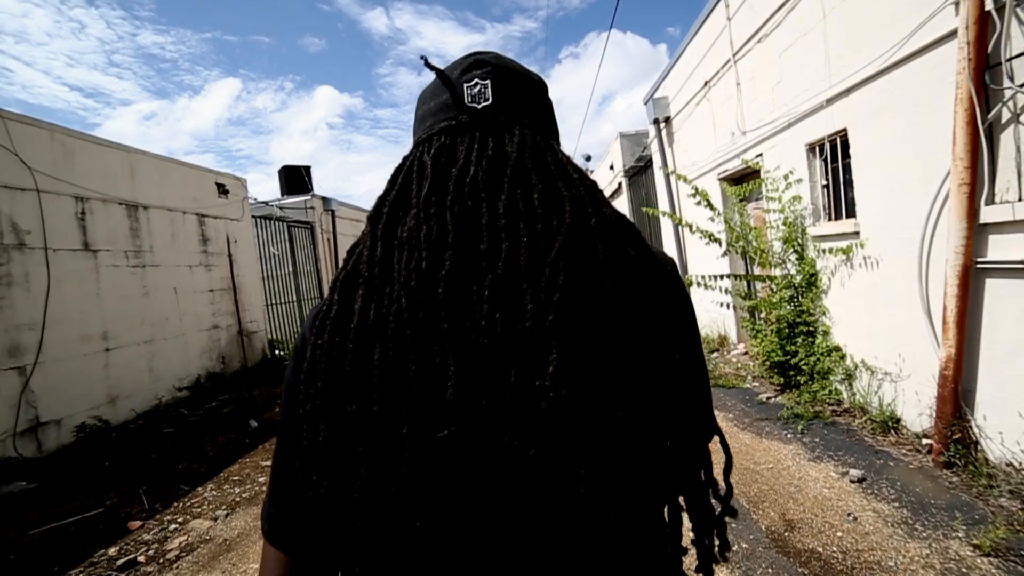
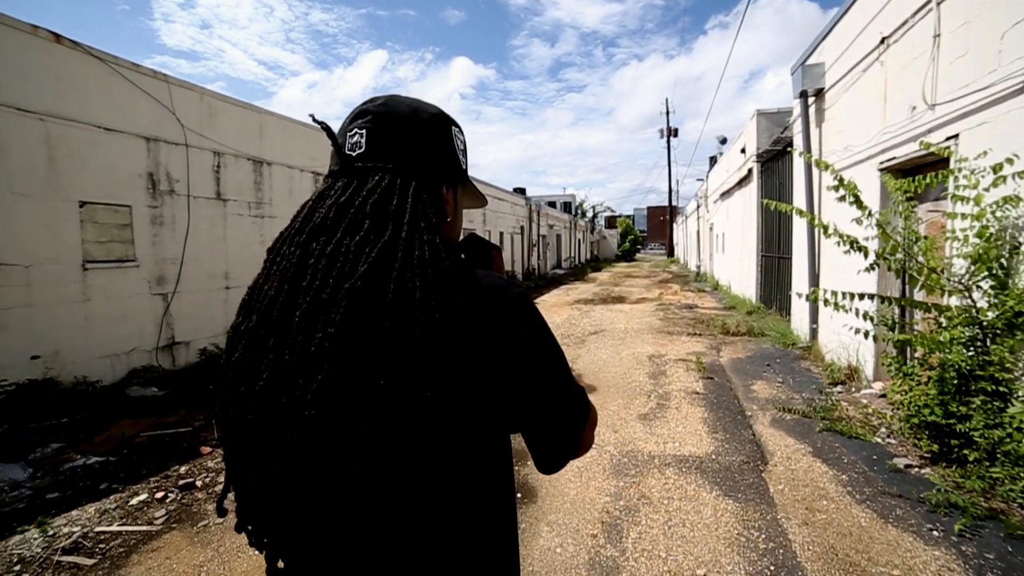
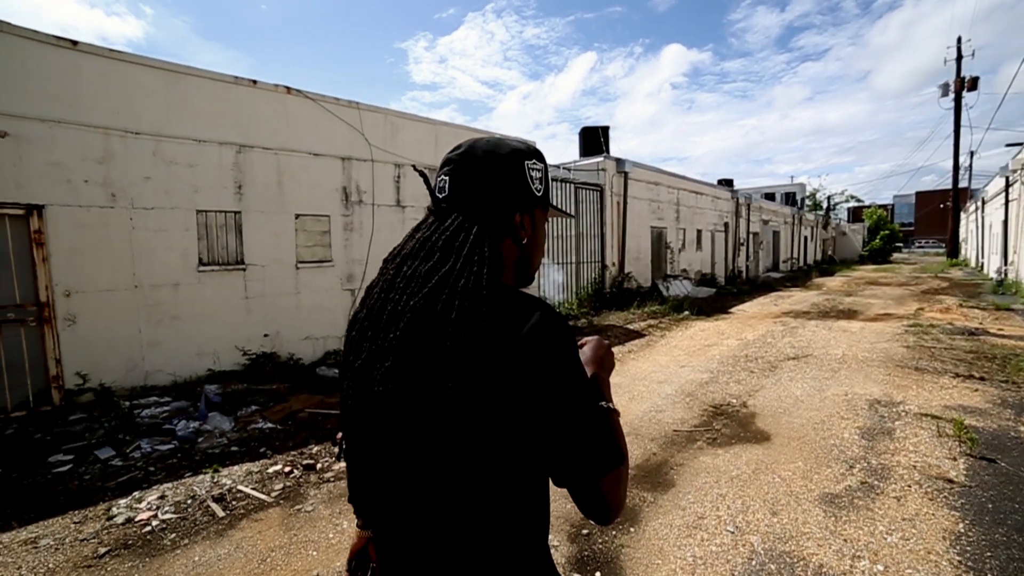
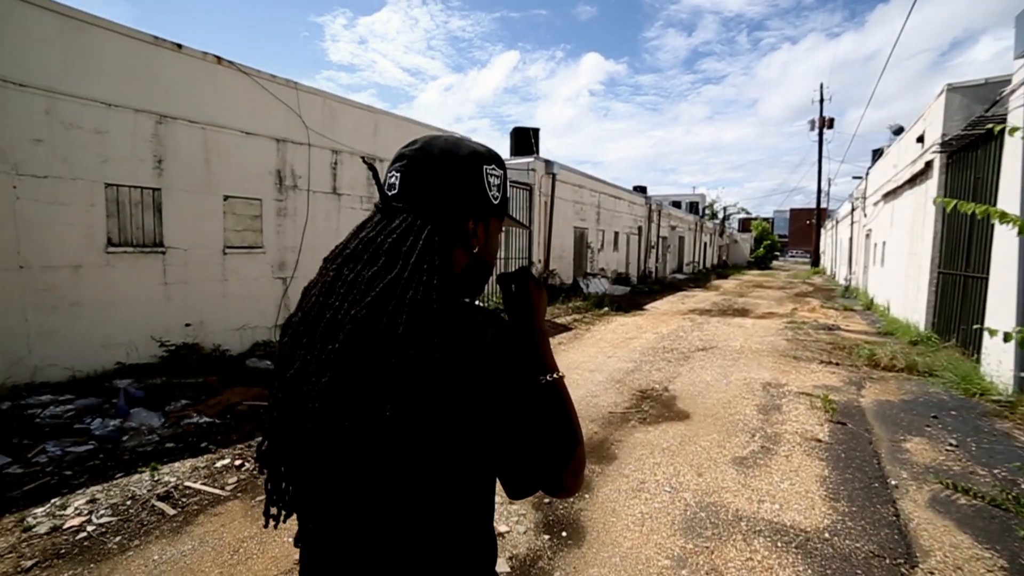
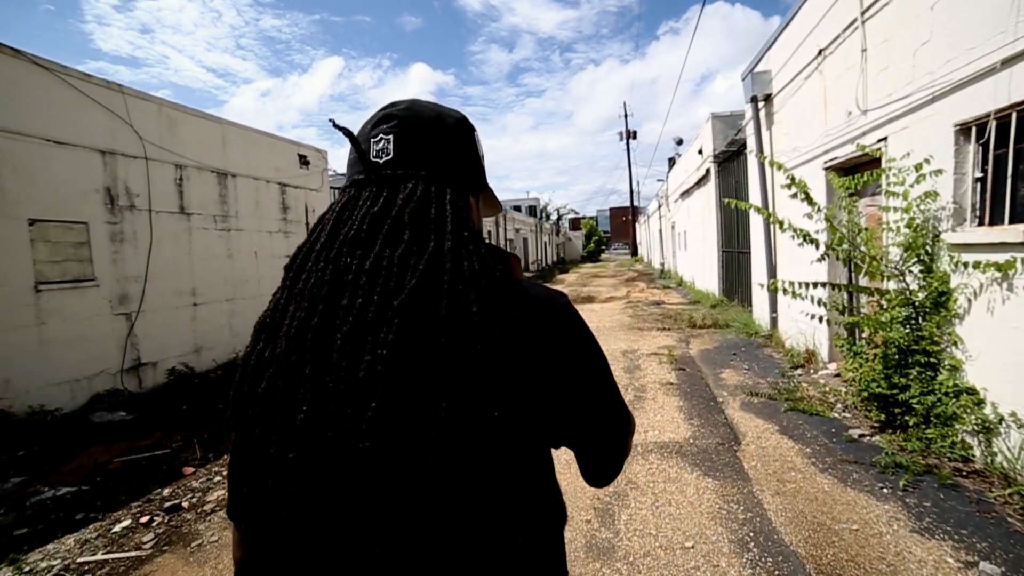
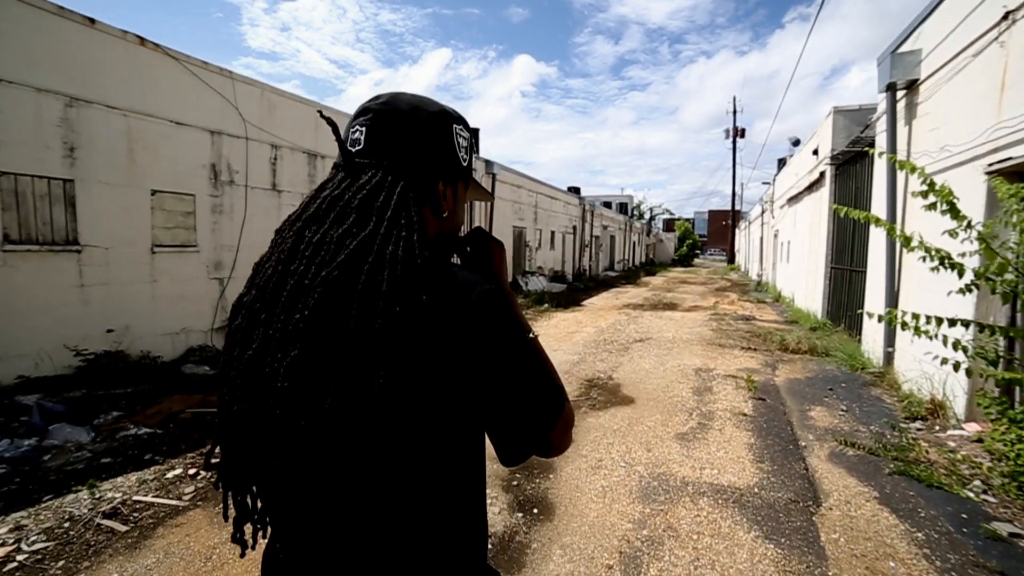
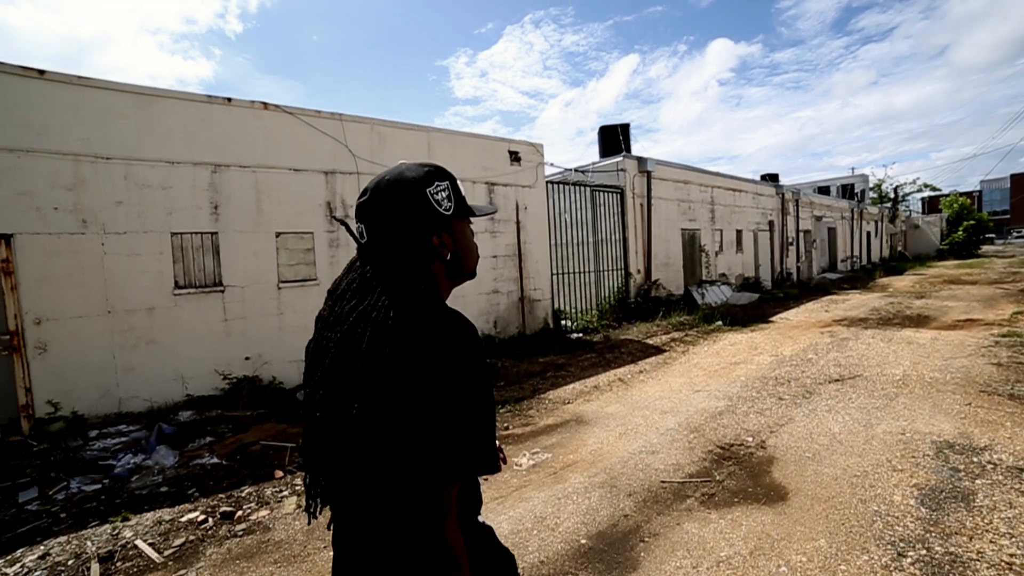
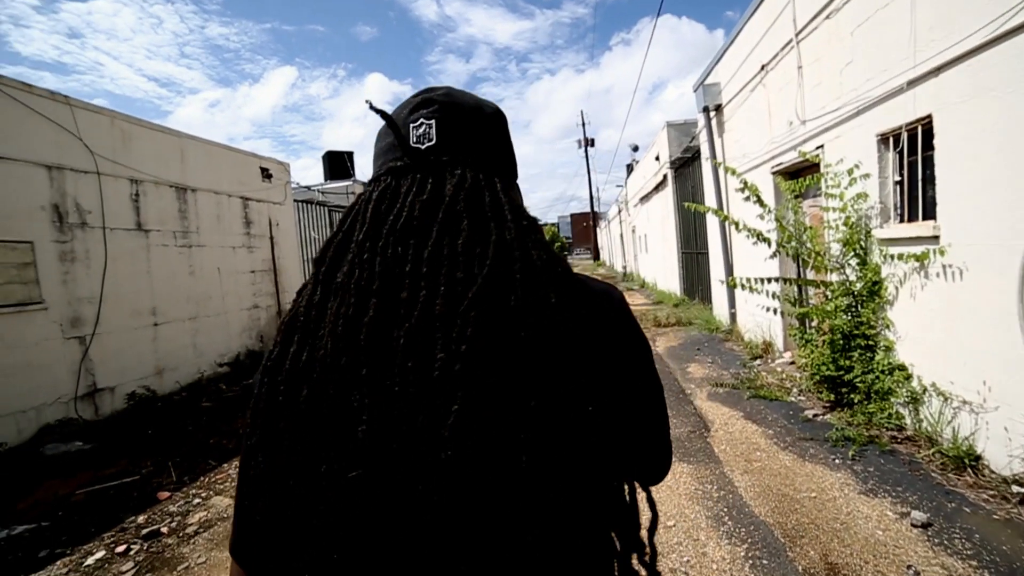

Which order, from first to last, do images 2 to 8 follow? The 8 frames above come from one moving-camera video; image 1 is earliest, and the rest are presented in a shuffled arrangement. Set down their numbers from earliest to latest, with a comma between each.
8, 5, 2, 6, 4, 3, 7
